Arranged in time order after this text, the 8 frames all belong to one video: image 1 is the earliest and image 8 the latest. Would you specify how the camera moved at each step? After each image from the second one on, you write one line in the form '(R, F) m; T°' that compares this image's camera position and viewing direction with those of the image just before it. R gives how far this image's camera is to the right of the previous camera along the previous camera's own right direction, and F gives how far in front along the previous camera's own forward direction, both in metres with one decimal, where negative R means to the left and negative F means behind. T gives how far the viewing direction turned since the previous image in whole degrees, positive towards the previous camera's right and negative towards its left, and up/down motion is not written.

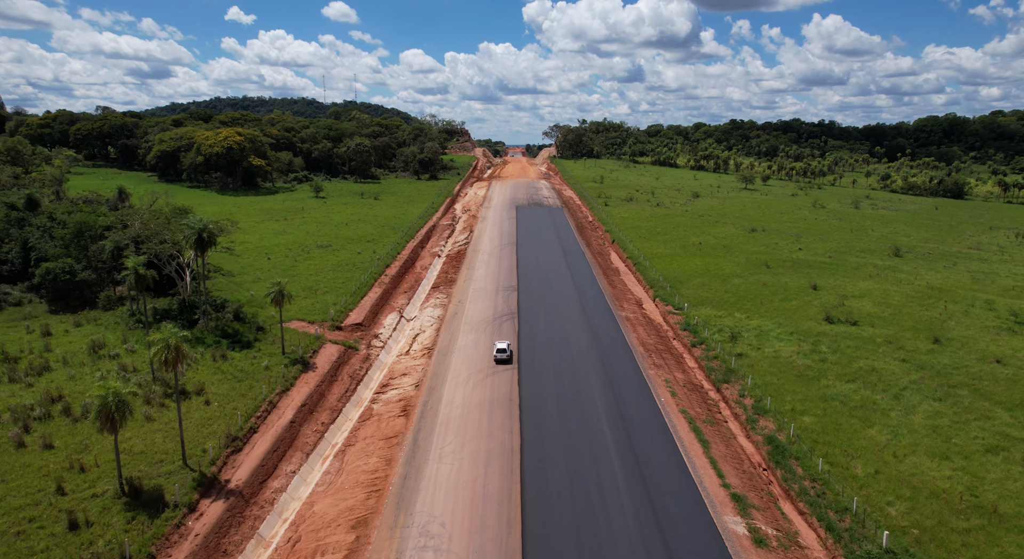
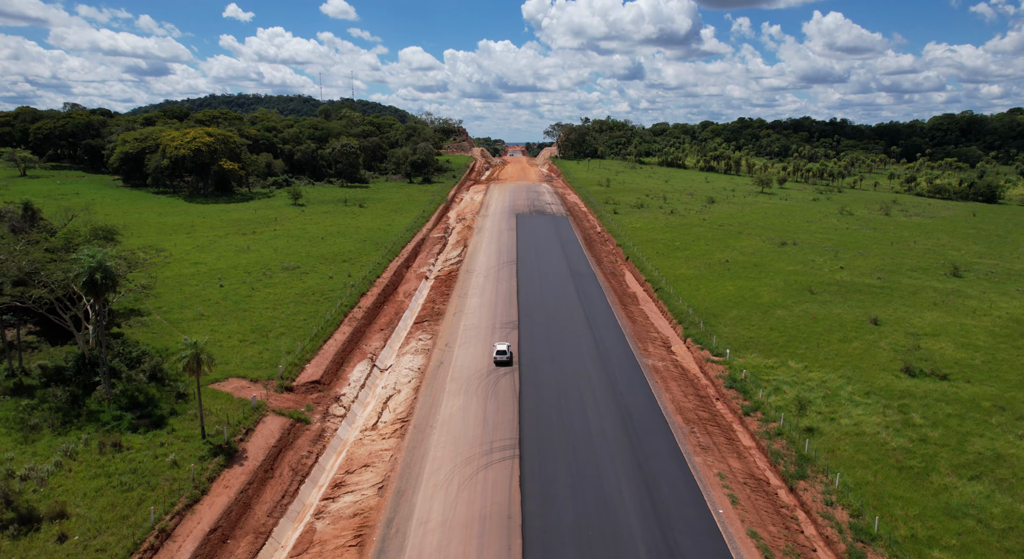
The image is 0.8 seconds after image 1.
(0.0, +8.2) m; 0°
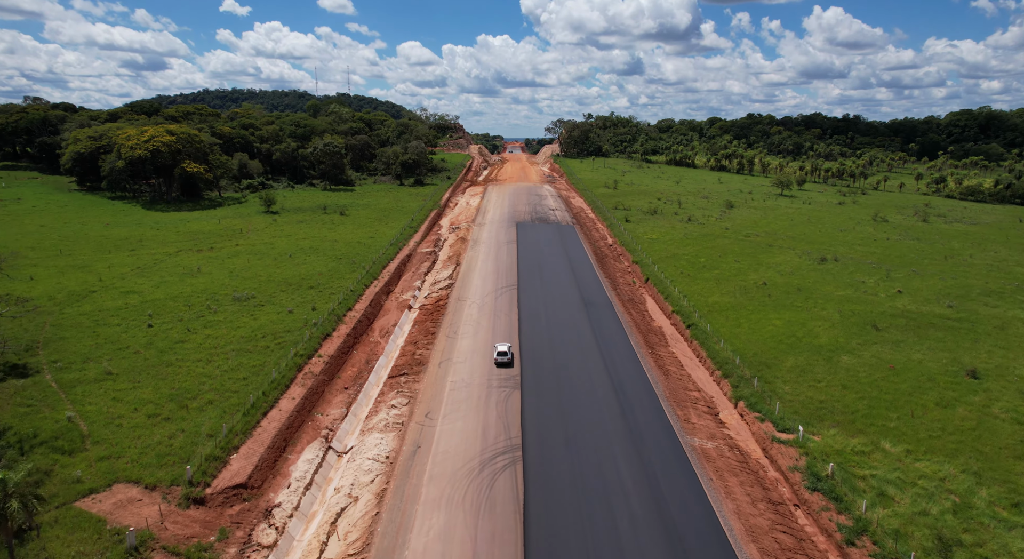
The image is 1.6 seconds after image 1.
(-0.1, +8.5) m; 0°
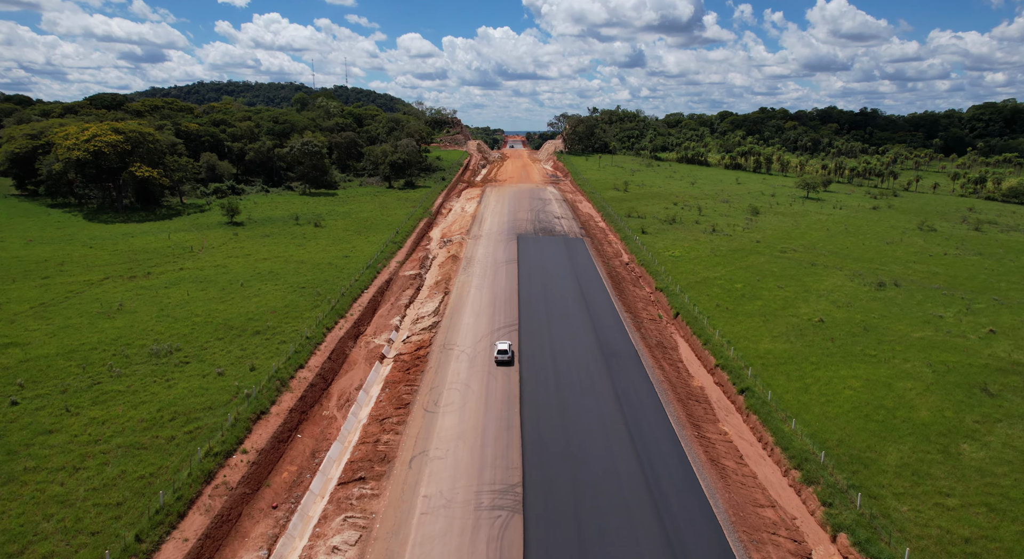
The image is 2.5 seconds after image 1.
(+0.1, +9.1) m; 0°
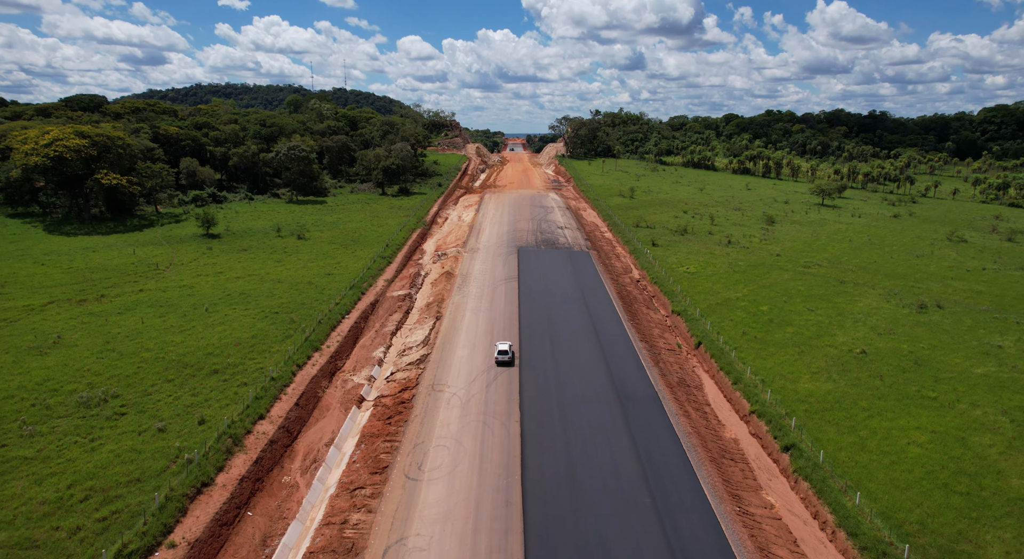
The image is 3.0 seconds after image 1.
(0.0, +4.9) m; 0°
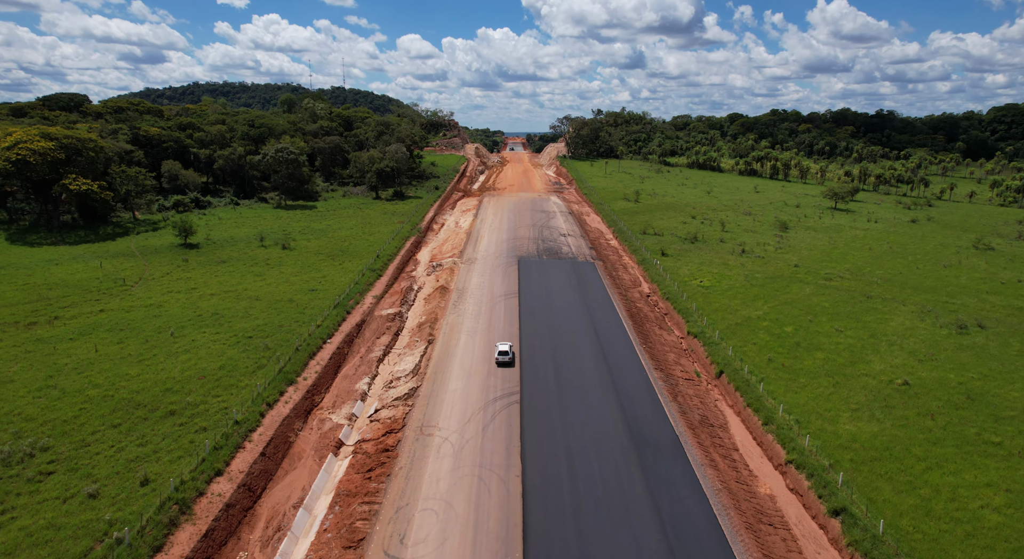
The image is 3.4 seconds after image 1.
(0.0, +3.8) m; 0°
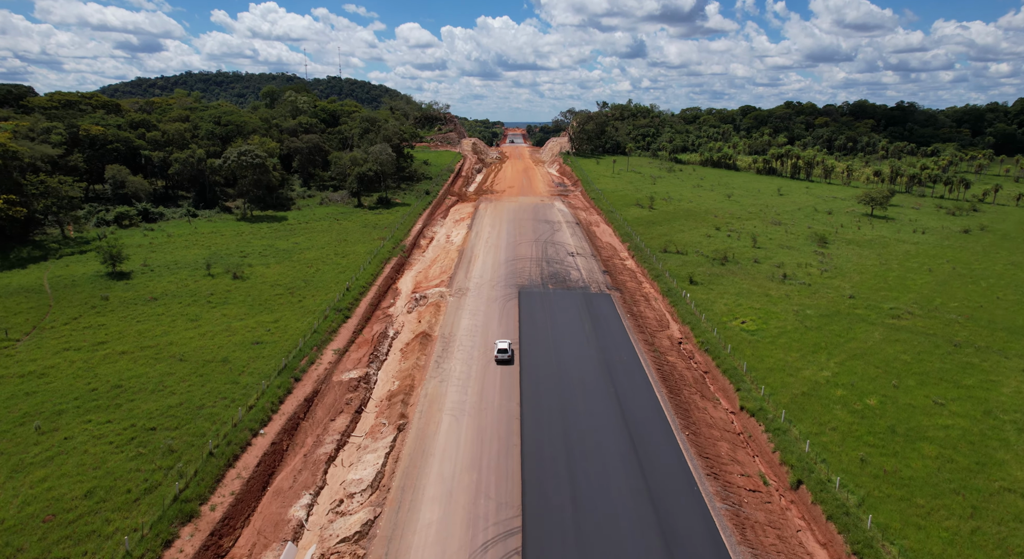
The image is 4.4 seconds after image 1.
(0.0, +9.3) m; 0°
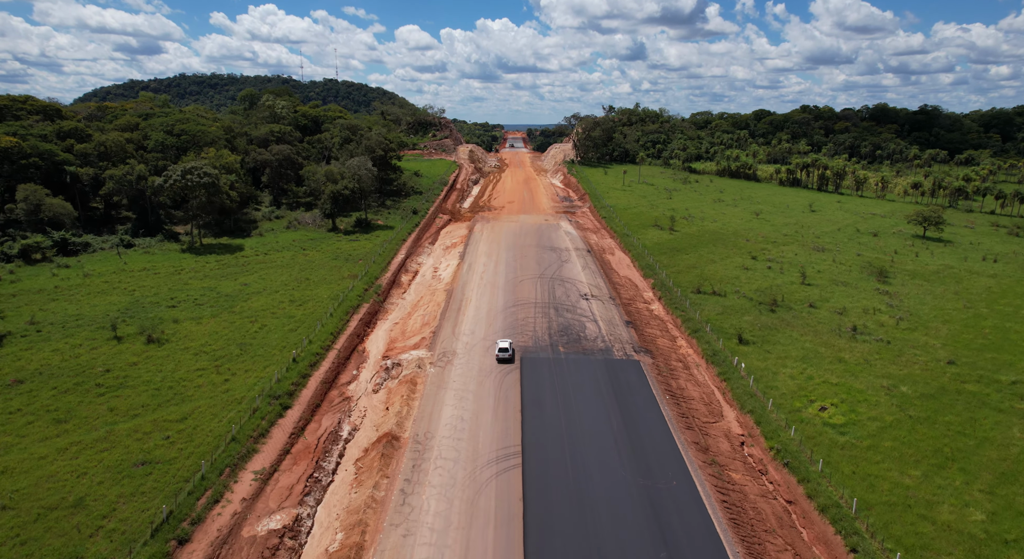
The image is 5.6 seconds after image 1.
(0.0, +10.5) m; 0°
